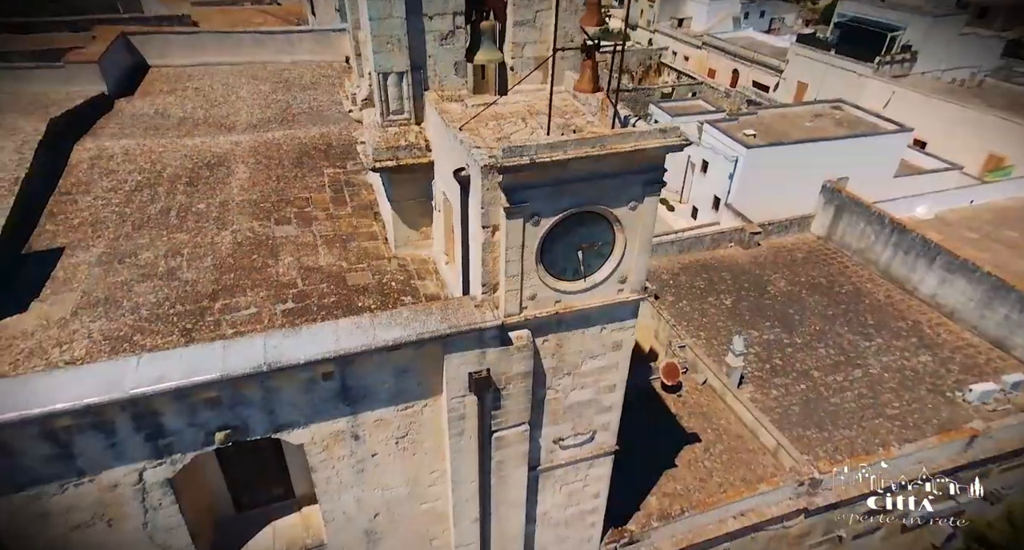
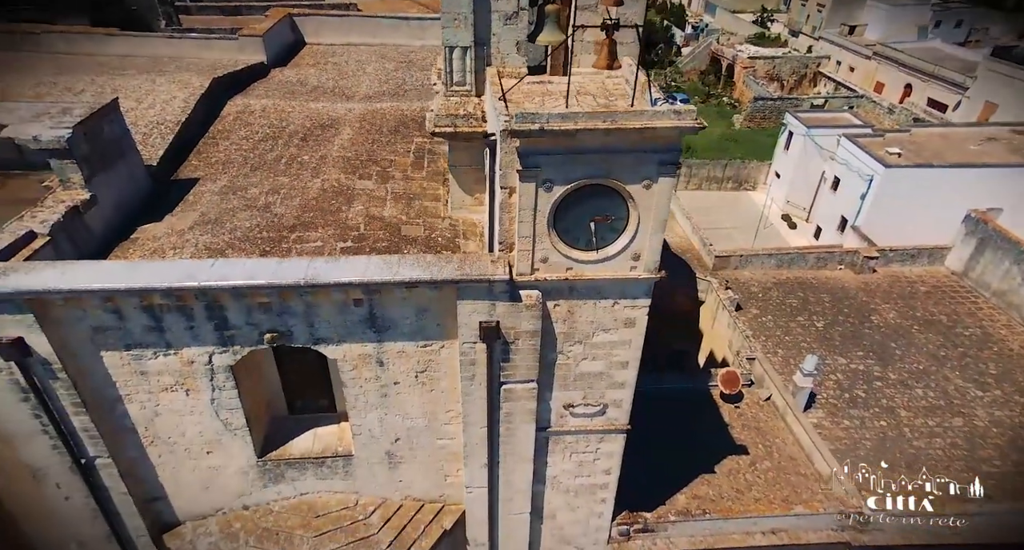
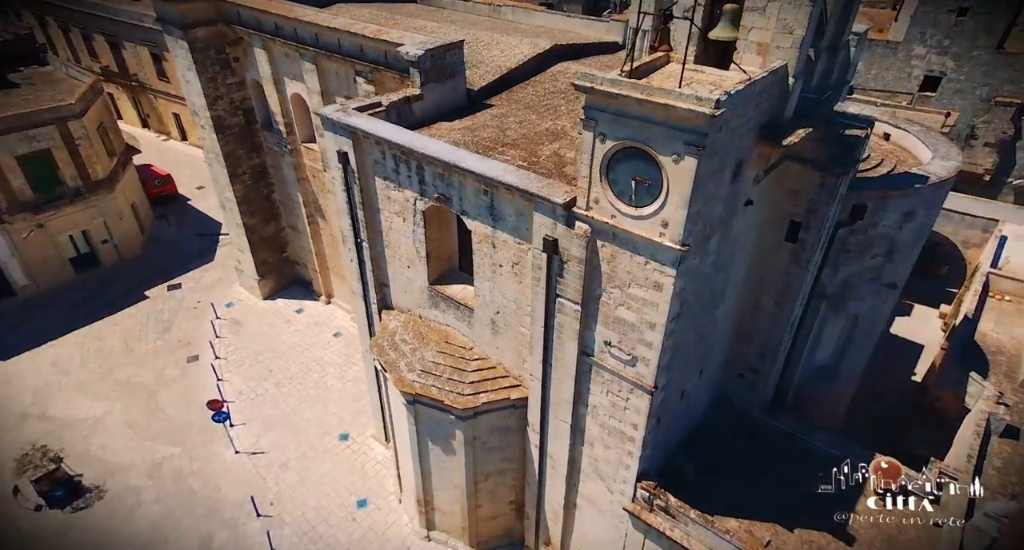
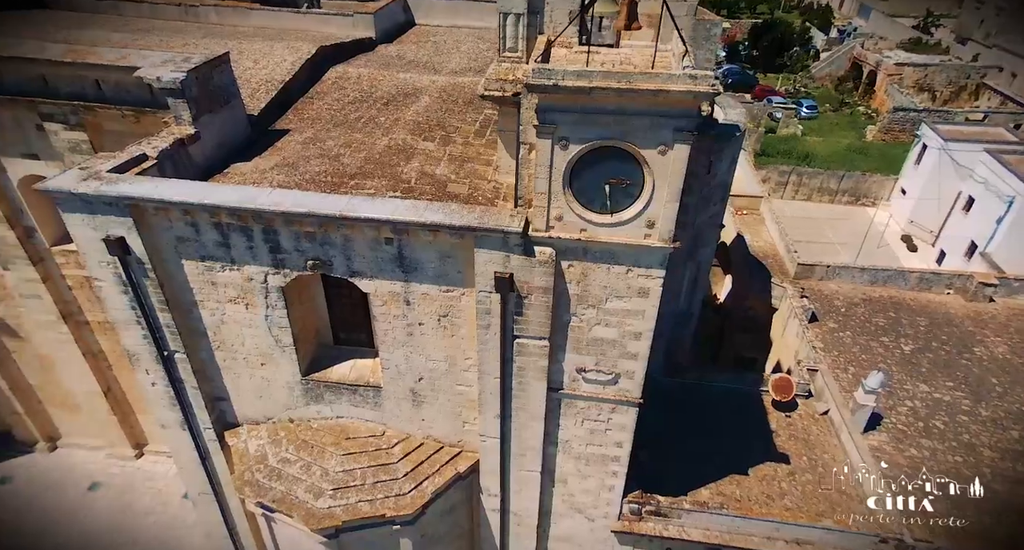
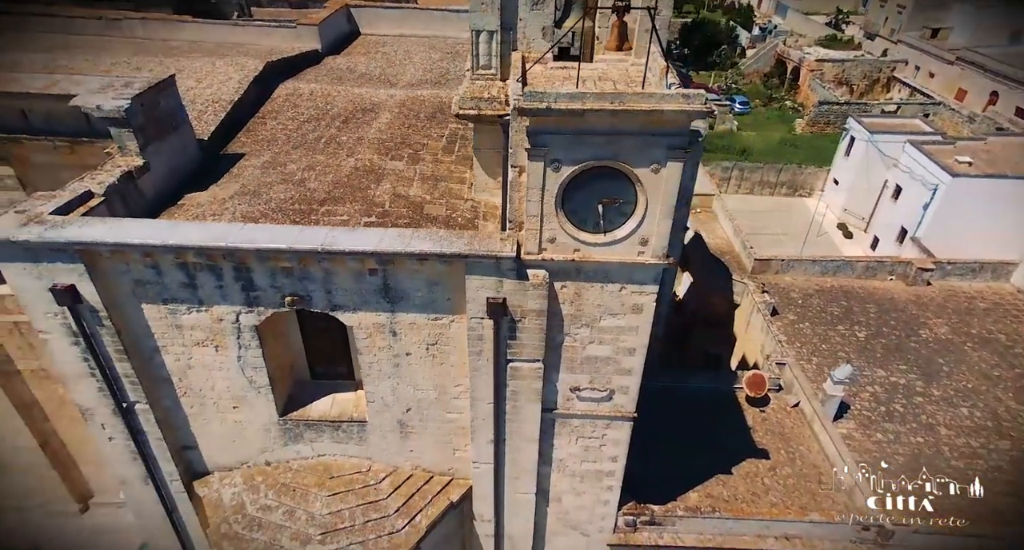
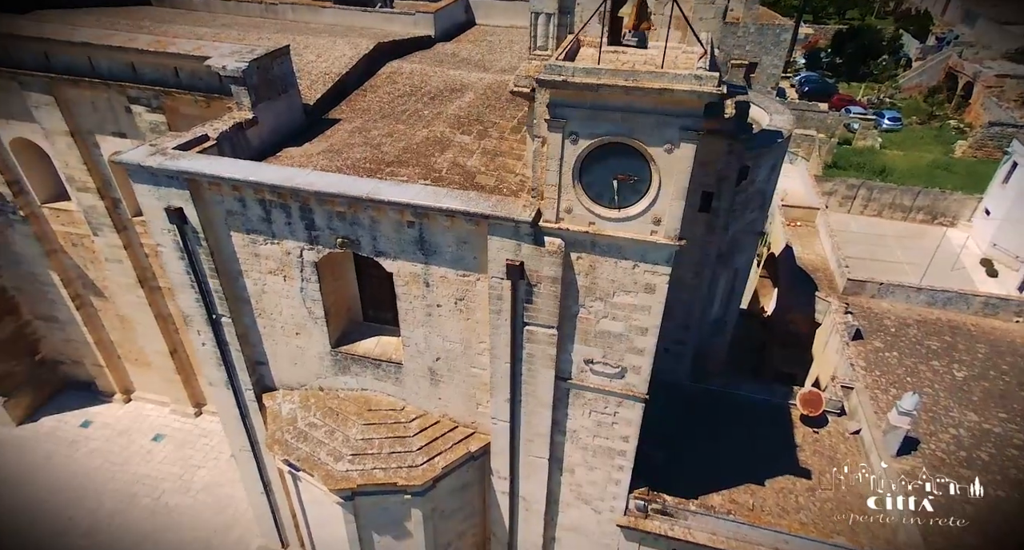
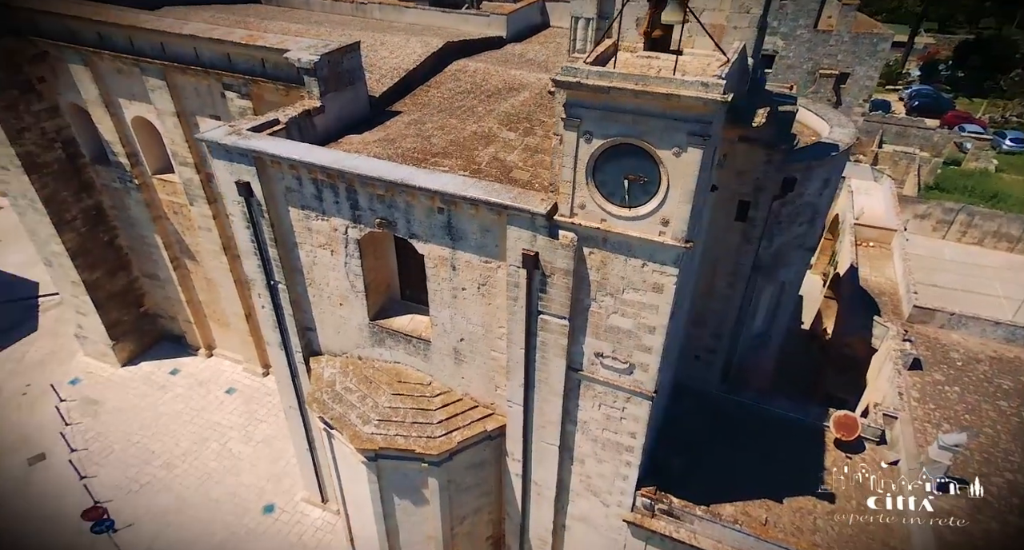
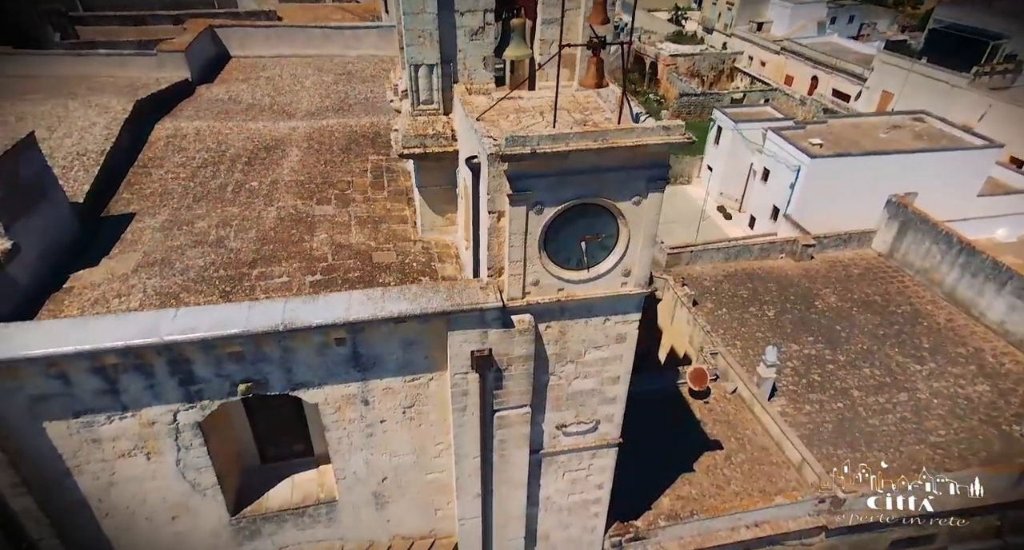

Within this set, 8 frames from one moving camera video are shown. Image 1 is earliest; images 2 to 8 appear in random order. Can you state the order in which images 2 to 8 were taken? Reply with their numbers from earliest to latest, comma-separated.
8, 2, 5, 4, 6, 7, 3
